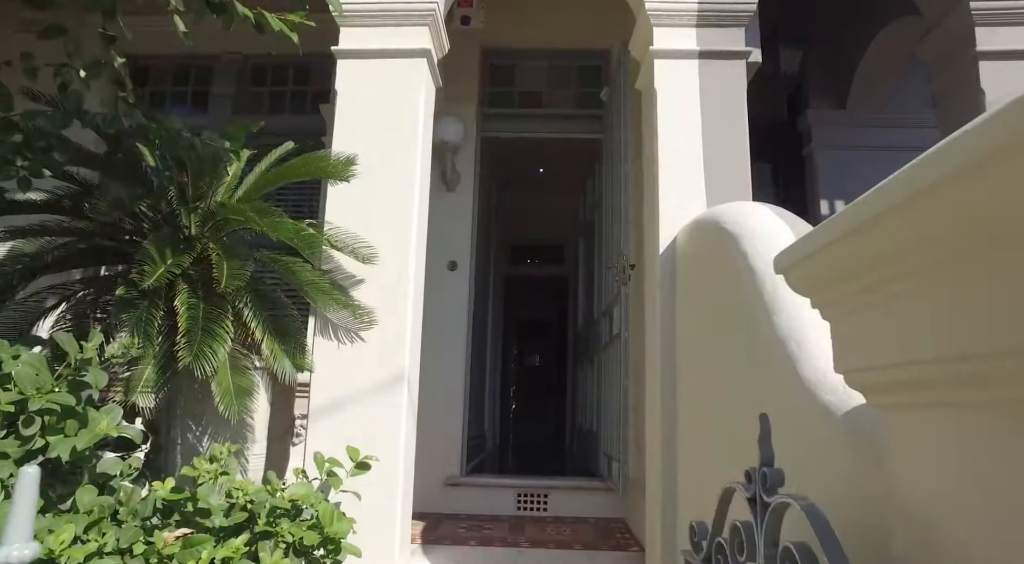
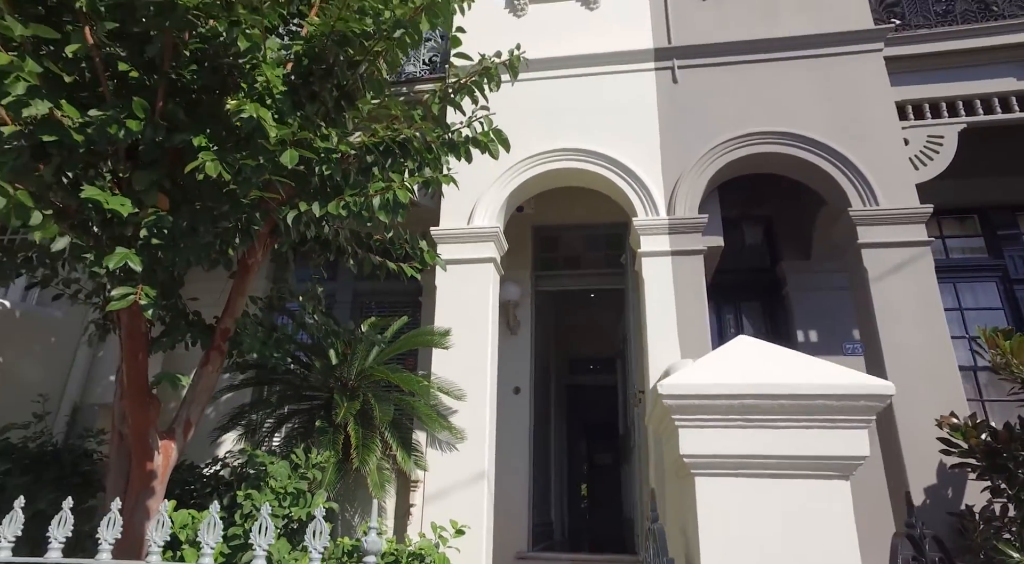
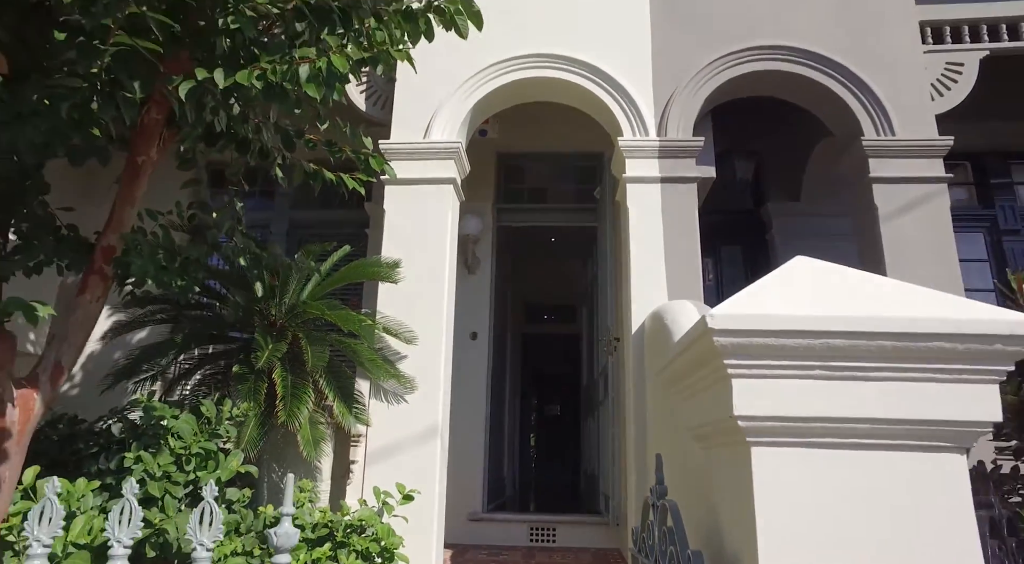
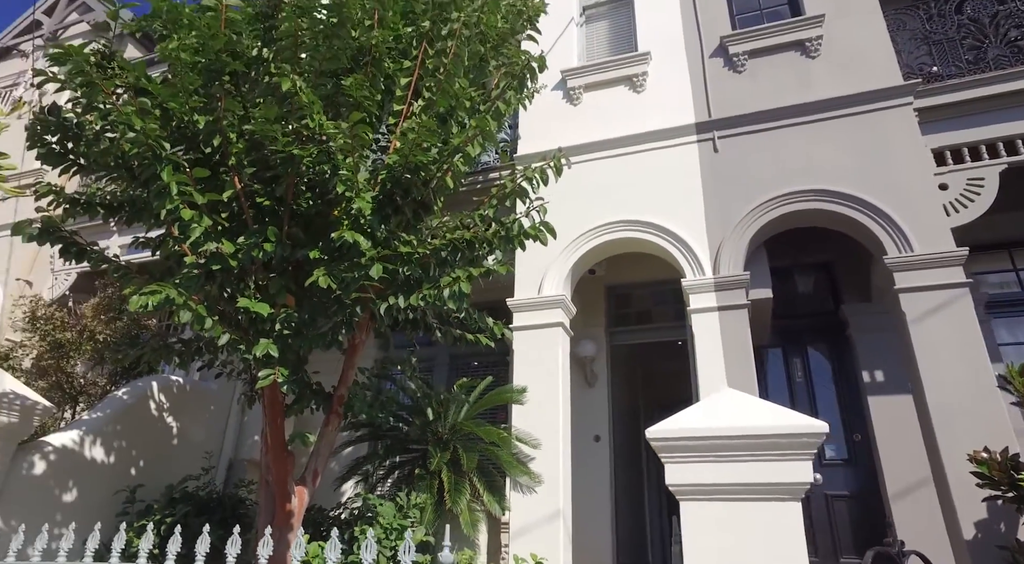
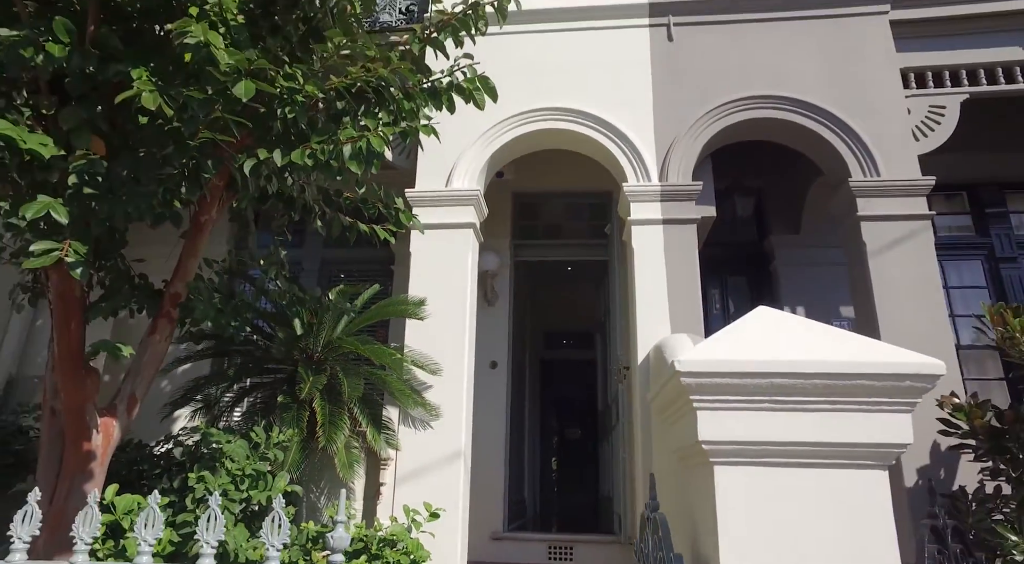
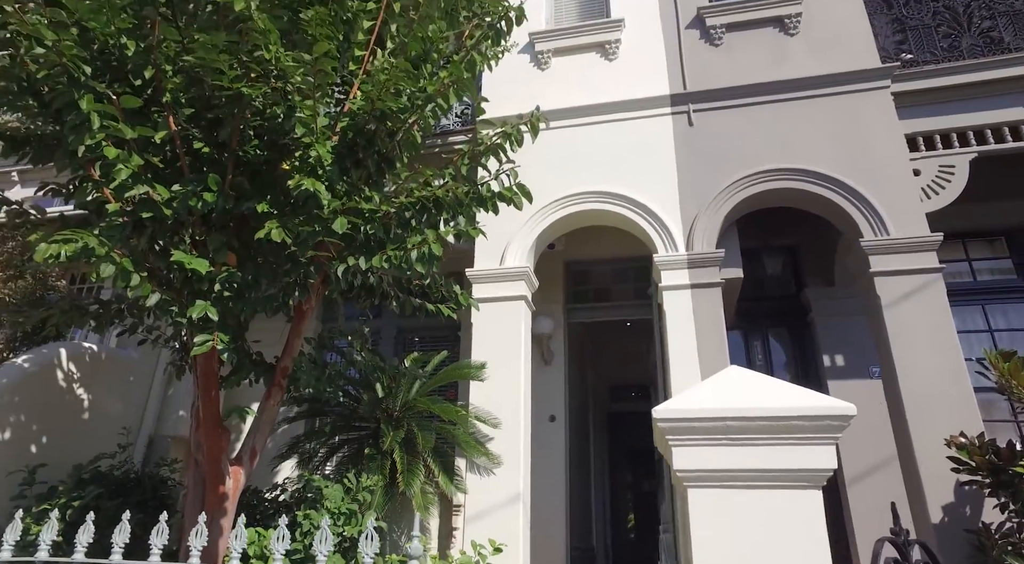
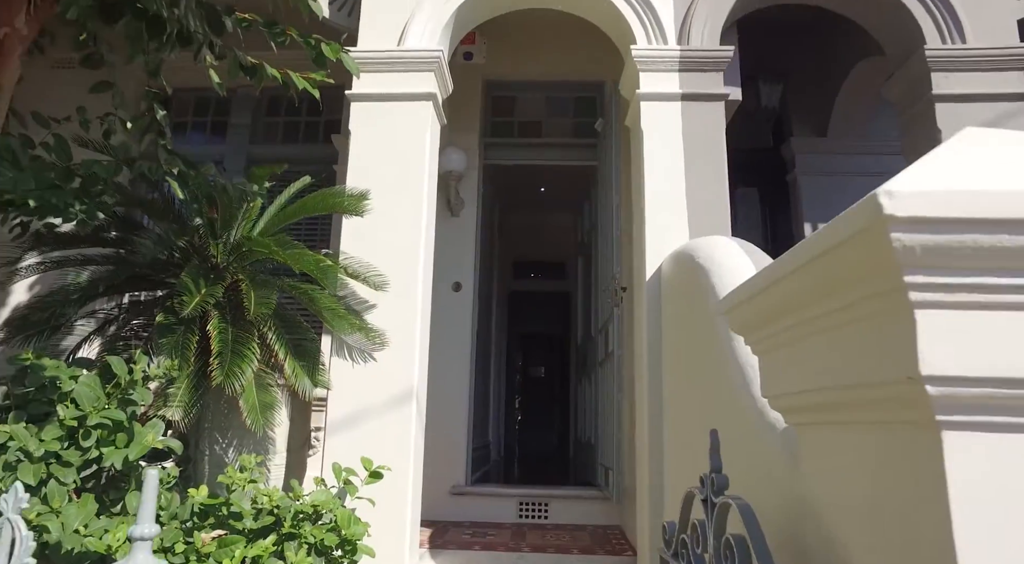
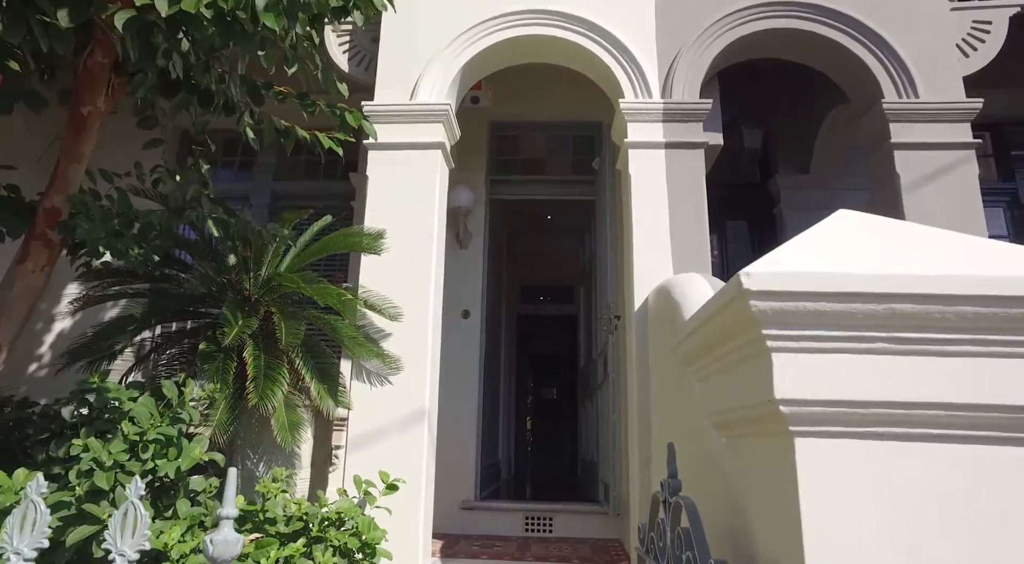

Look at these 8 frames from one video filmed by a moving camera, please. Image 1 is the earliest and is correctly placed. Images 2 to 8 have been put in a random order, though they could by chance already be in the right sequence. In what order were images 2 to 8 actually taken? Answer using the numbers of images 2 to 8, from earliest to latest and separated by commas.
7, 8, 3, 5, 2, 6, 4
